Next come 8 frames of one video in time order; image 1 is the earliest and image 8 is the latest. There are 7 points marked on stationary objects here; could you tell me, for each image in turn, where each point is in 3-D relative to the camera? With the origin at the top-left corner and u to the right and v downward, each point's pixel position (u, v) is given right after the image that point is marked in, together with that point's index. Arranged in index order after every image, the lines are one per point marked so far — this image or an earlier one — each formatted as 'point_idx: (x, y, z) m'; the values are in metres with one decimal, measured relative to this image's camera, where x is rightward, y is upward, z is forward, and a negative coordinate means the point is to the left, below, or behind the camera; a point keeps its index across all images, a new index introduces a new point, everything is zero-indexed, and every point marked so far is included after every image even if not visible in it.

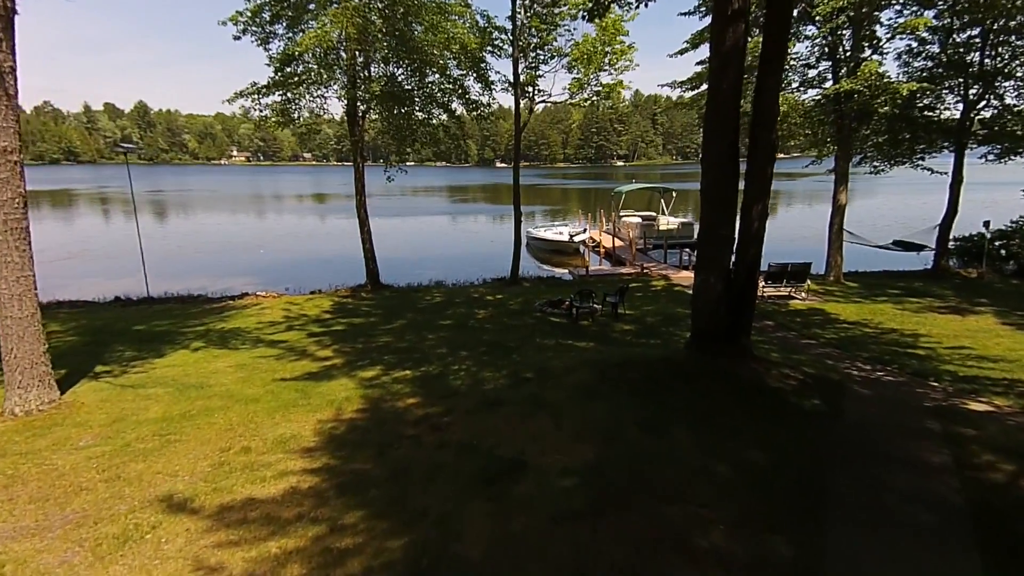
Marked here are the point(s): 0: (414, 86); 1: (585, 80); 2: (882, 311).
0: (-2.6, +5.5, +14.6) m
1: (+2.2, +6.2, +15.9) m
2: (+8.1, -0.5, +11.7) m
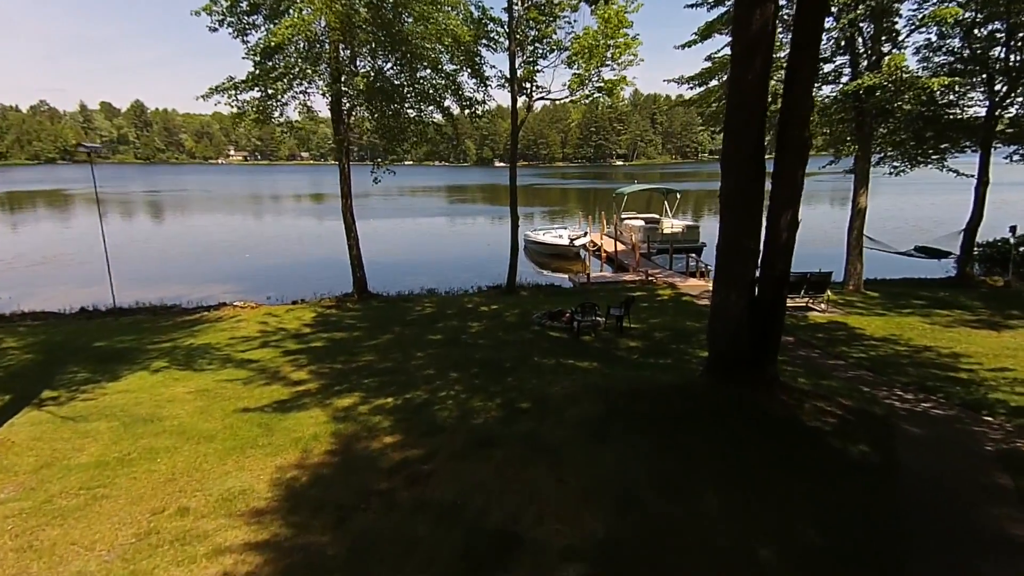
0: (-2.7, +5.3, +13.7) m
1: (+2.1, +5.9, +15.0) m
2: (+8.0, -0.7, +10.7) m
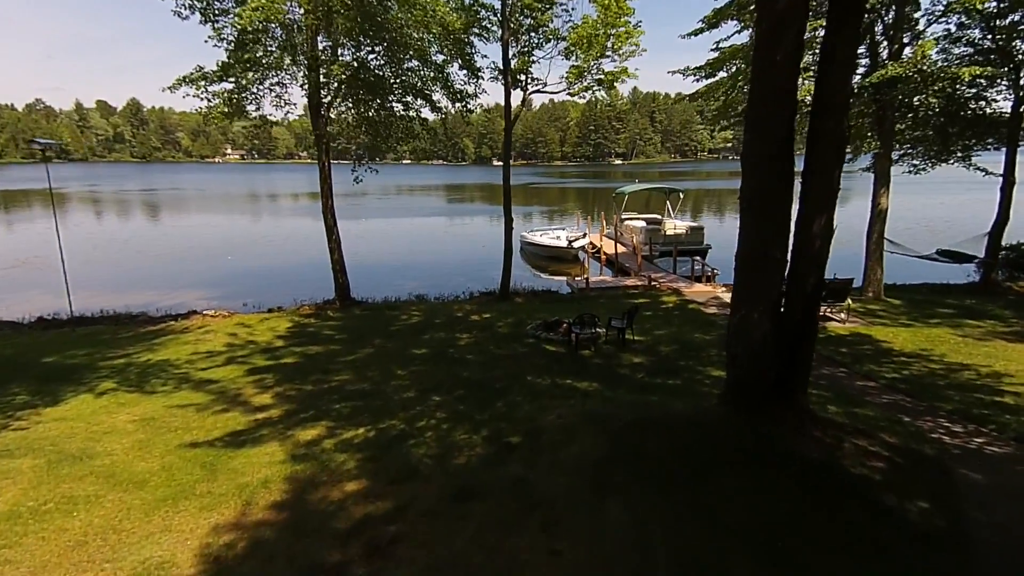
0: (-2.9, +5.1, +12.7) m
1: (+1.9, +5.8, +14.0) m
2: (+7.8, -0.9, +9.8) m
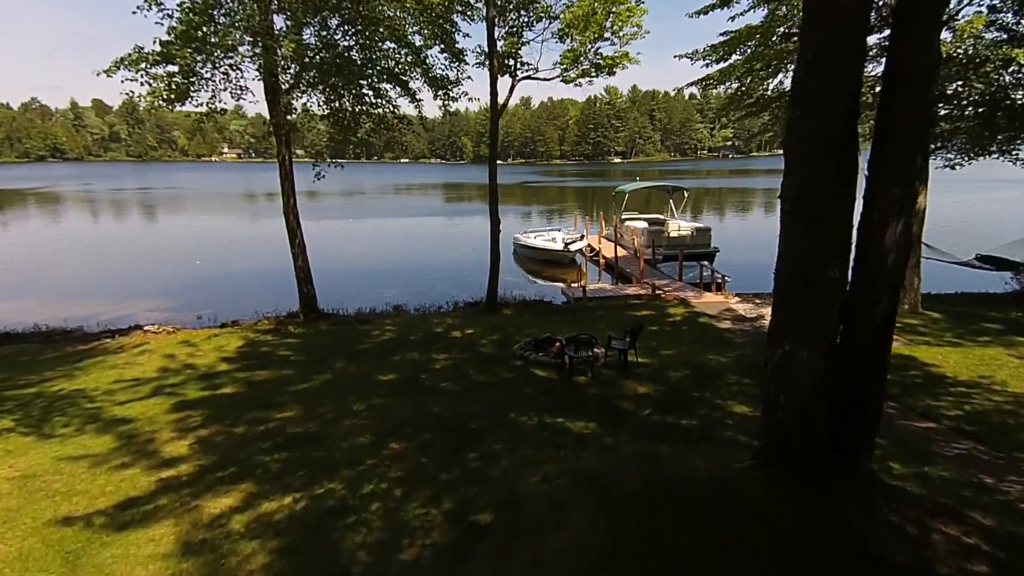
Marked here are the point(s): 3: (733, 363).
0: (-3.2, +4.9, +11.3) m
1: (+1.6, +5.5, +12.6) m
2: (+7.6, -1.1, +8.4) m
3: (+3.5, -1.2, +8.5) m
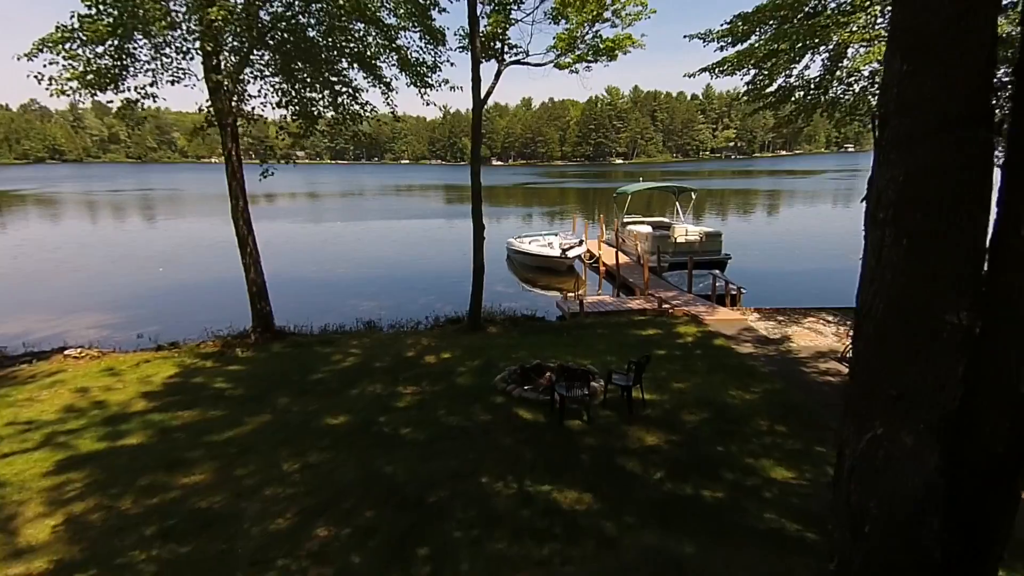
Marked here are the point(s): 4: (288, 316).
0: (-3.4, +4.6, +9.8) m
1: (+1.4, +5.2, +11.1) m
2: (+7.3, -1.4, +6.8) m
3: (+3.2, -1.5, +7.0) m
4: (-6.9, -0.7, +15.6) m
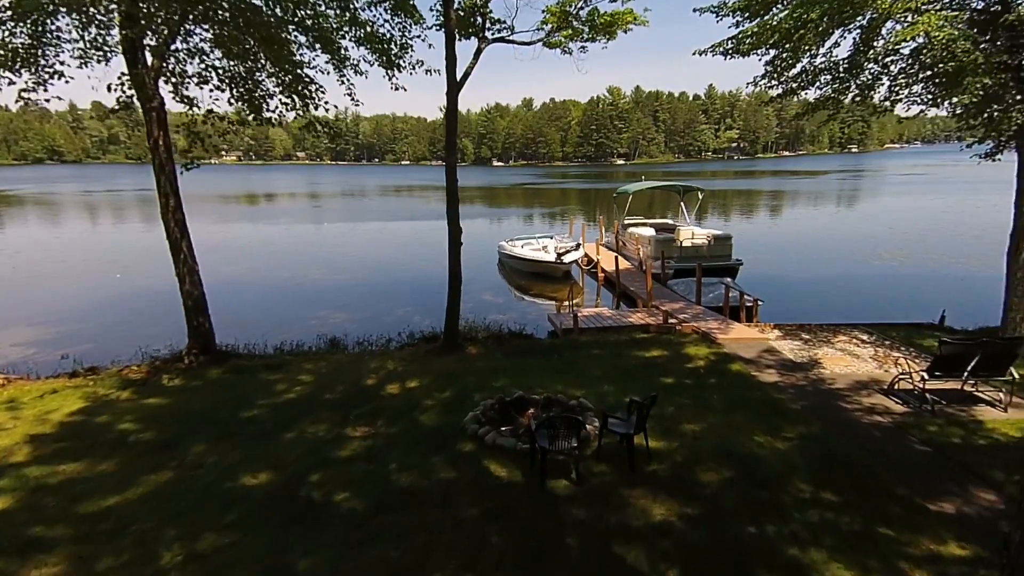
0: (-3.7, +4.3, +8.3) m
1: (+1.1, +5.0, +9.6) m
2: (+7.0, -1.6, +5.4) m
3: (+2.9, -1.7, +5.5) m
4: (-7.2, -1.0, +14.2) m
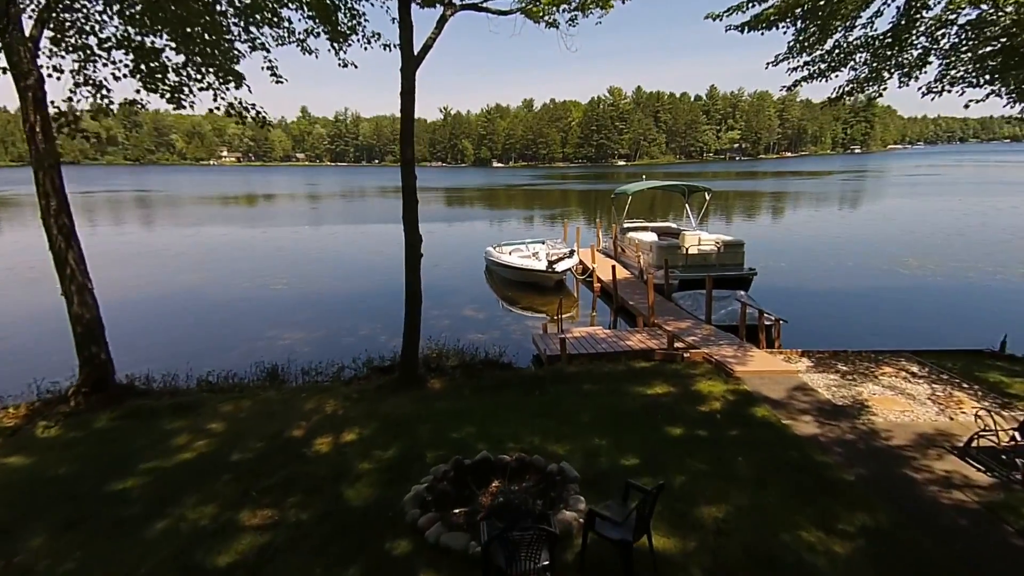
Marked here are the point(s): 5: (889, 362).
0: (-4.1, +4.1, +6.7) m
1: (+0.7, +4.7, +8.0) m
2: (+6.6, -1.9, +3.7) m
3: (+2.5, -2.0, +3.9) m
4: (-7.5, -1.3, +12.6) m
5: (+5.6, -1.1, +7.9) m
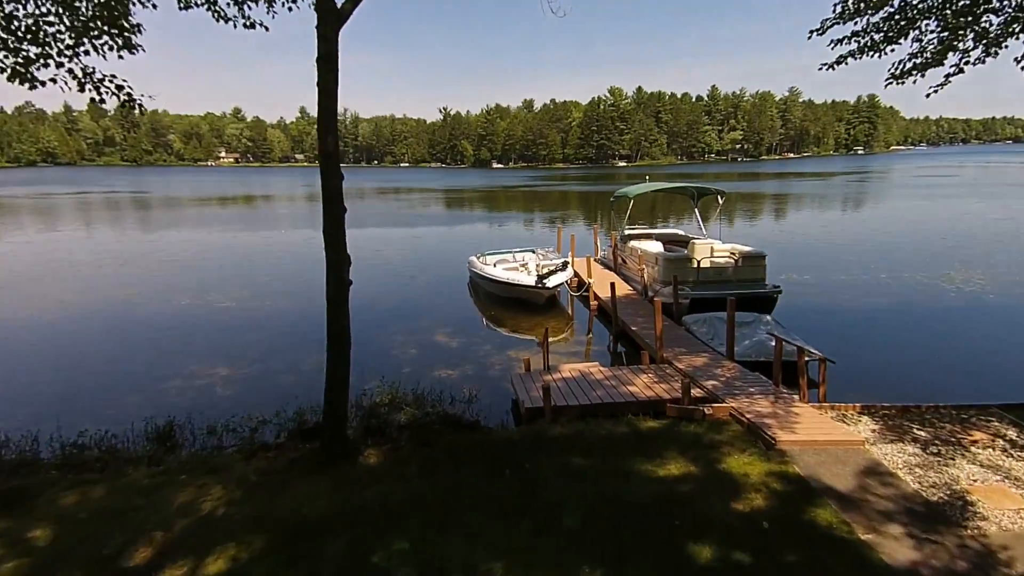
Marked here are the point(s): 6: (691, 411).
0: (-4.5, +3.7, +4.8) m
1: (+0.3, +4.3, +6.1) m
2: (+6.2, -2.3, +1.7) m
3: (+2.2, -2.4, +1.9) m
4: (-7.9, -1.7, +10.6) m
5: (+5.2, -1.5, +5.9) m
6: (+2.1, -1.4, +6.4) m
